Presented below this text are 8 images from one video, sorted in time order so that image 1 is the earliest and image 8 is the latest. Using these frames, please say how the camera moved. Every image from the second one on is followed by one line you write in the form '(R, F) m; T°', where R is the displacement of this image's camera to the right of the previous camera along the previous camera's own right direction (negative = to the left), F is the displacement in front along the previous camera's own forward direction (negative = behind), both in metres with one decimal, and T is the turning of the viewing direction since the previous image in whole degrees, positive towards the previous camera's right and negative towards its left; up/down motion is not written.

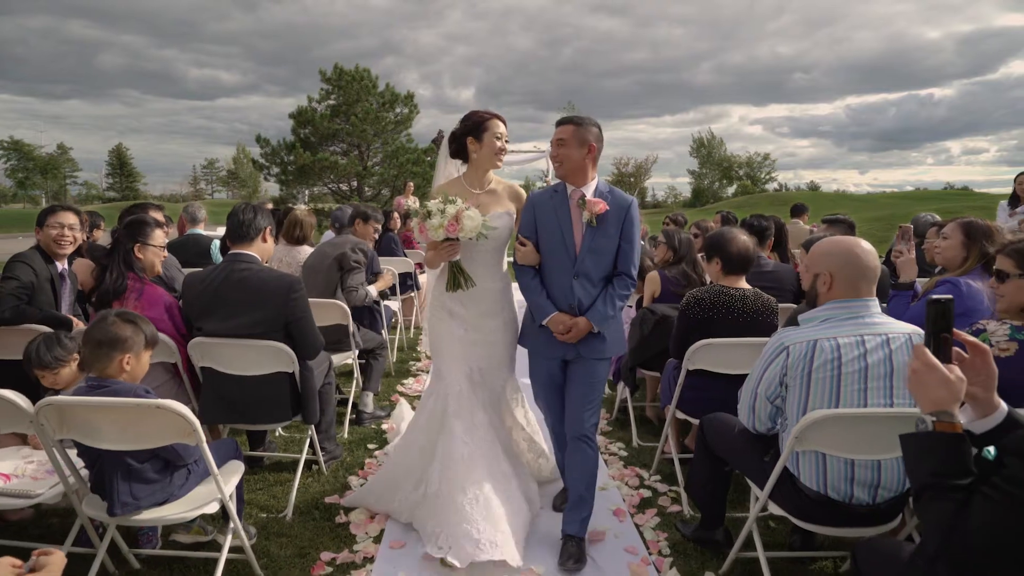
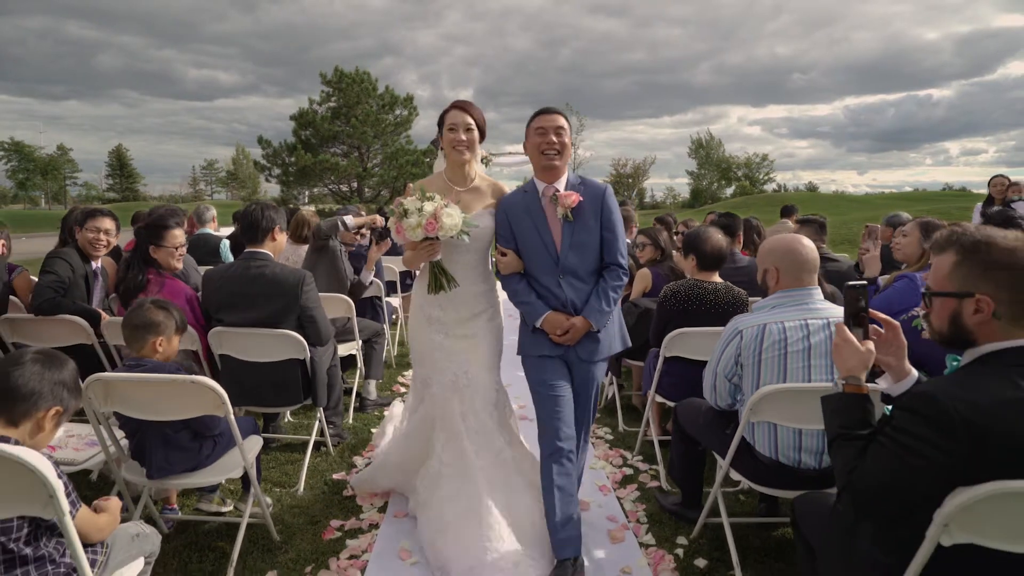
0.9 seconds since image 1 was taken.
(0.0, -0.3) m; 0°
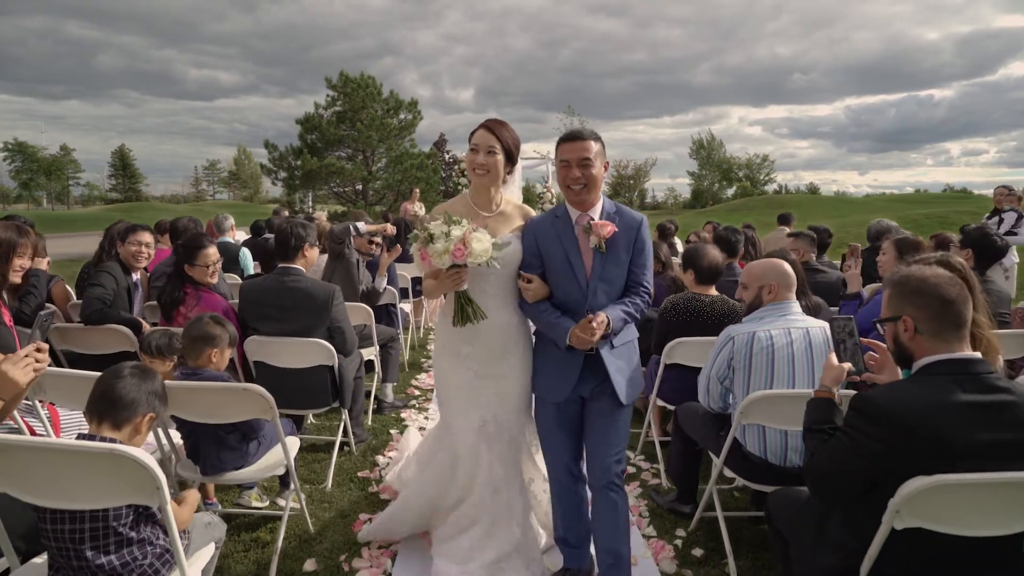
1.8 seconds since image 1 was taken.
(-0.1, -0.3) m; 0°
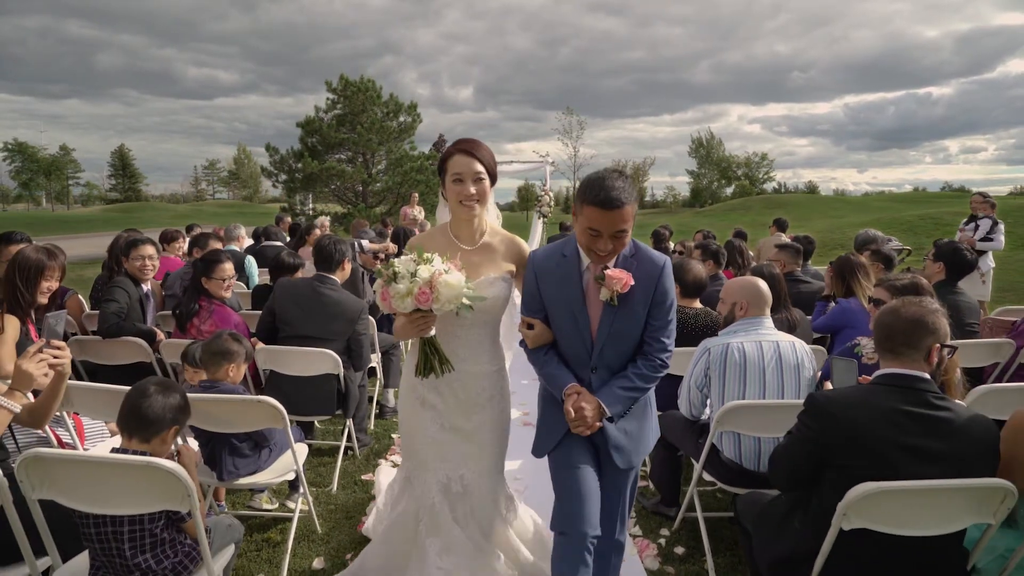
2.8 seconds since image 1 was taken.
(0.0, -0.2) m; 0°
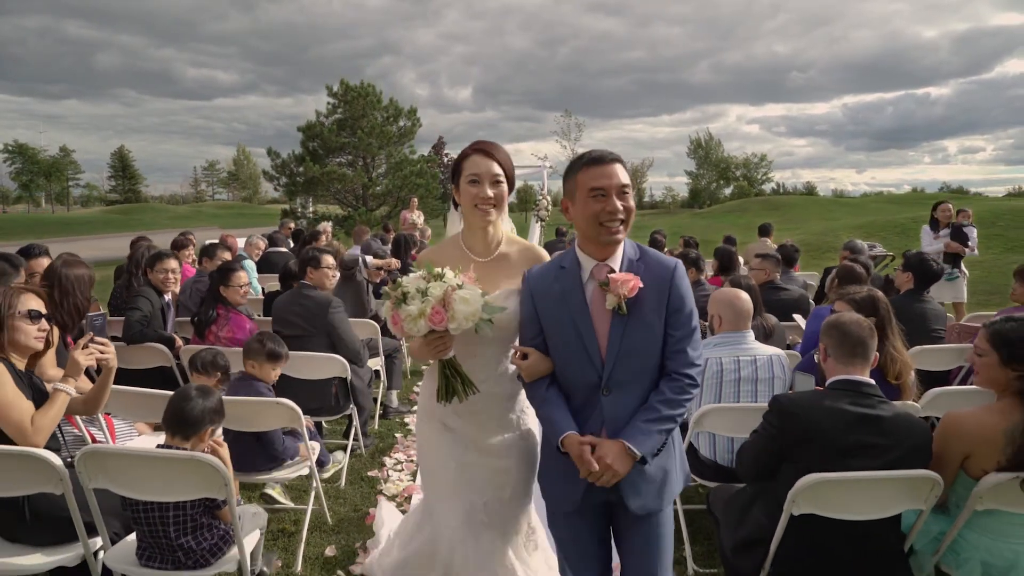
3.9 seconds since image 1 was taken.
(0.0, -0.3) m; 0°
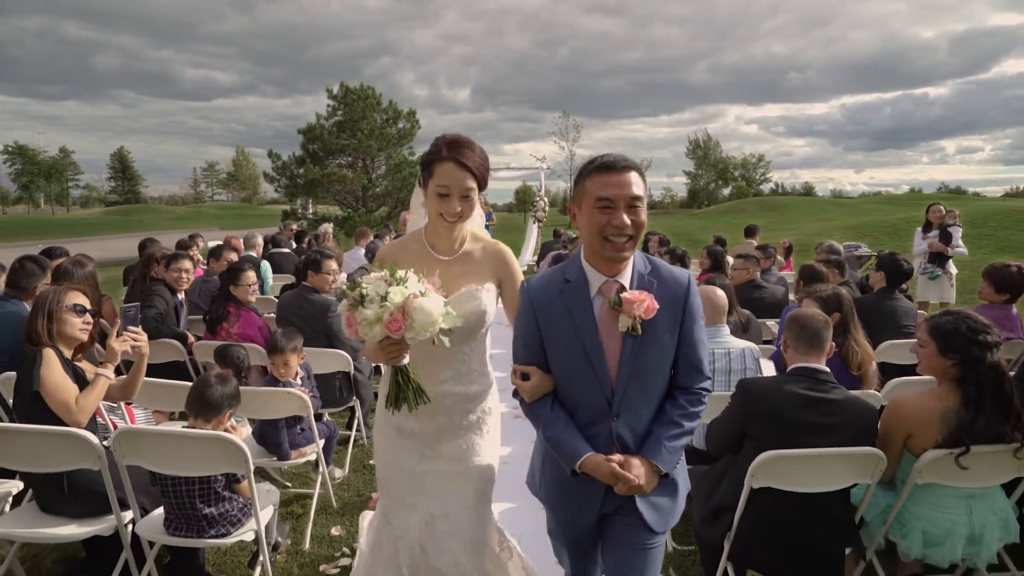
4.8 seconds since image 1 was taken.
(0.0, -0.3) m; 0°
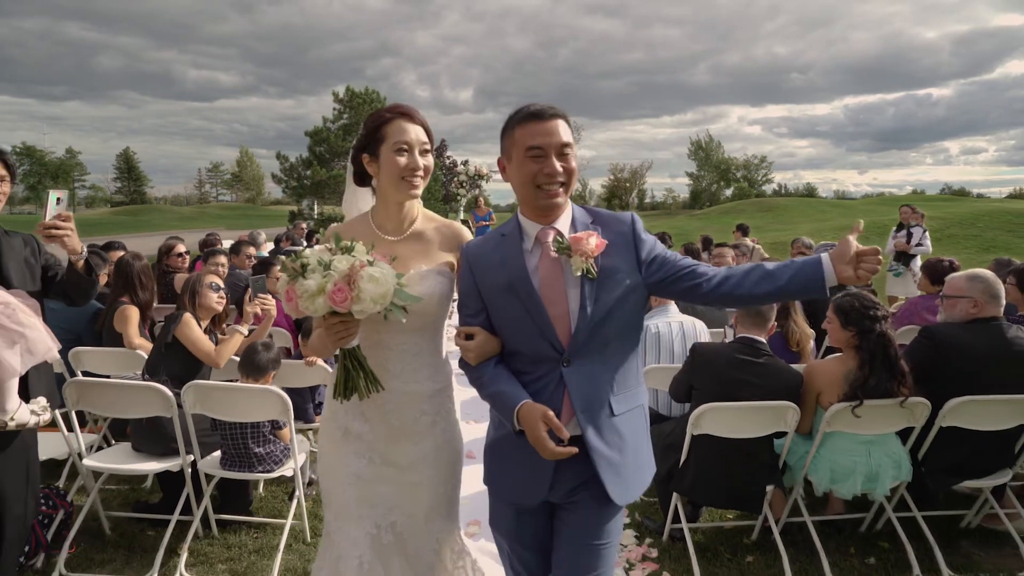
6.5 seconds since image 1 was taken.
(+0.1, -0.7) m; 0°
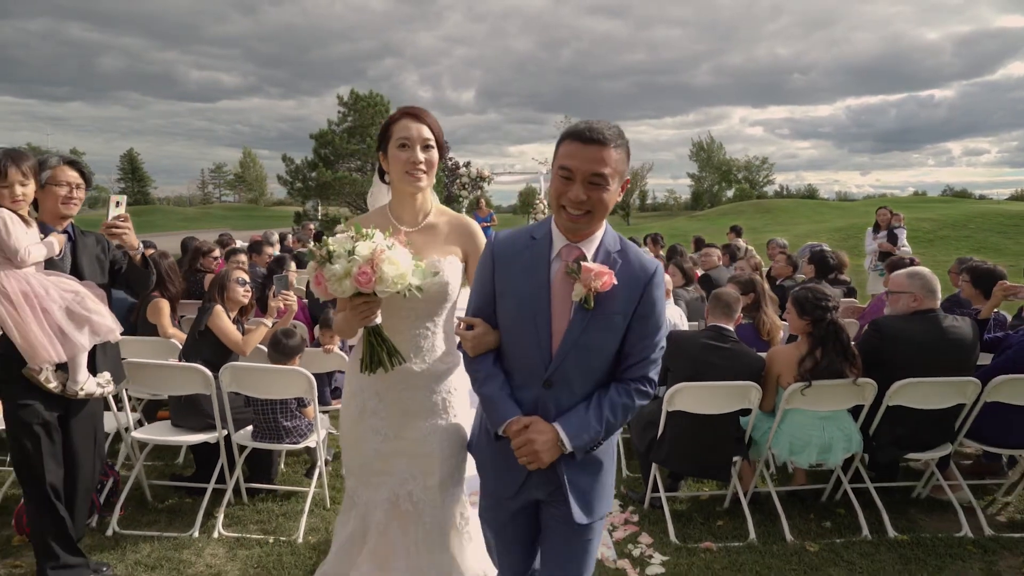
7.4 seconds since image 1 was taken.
(0.0, -0.5) m; 0°
